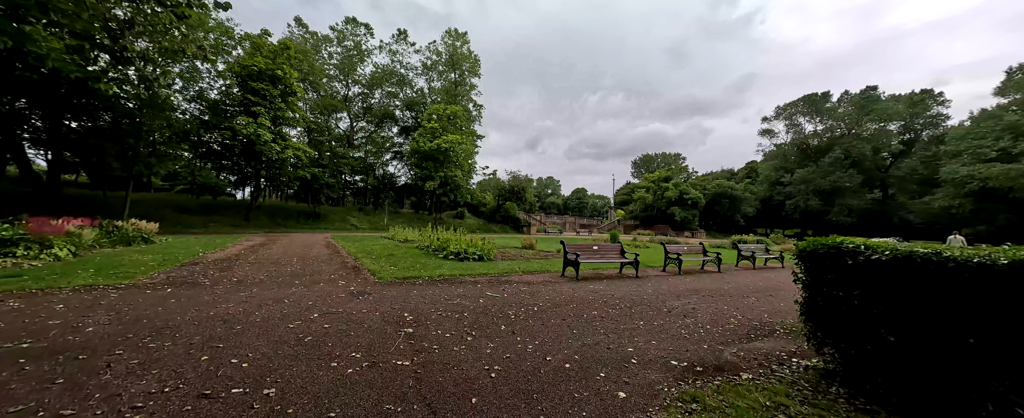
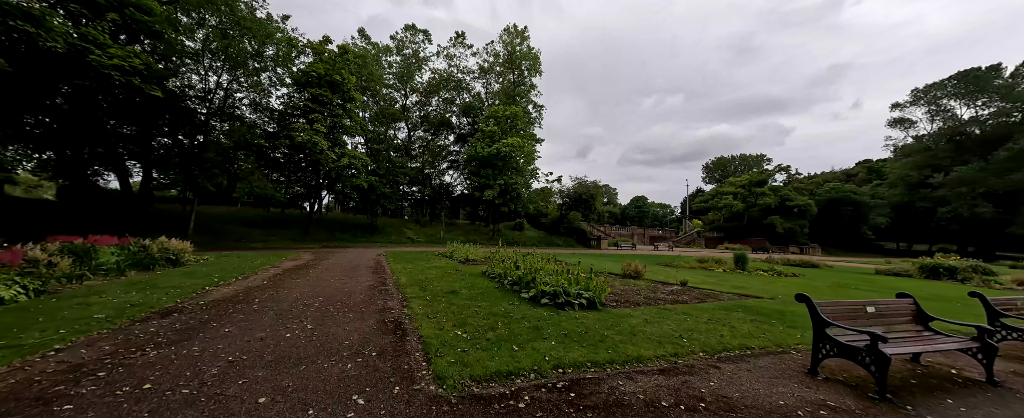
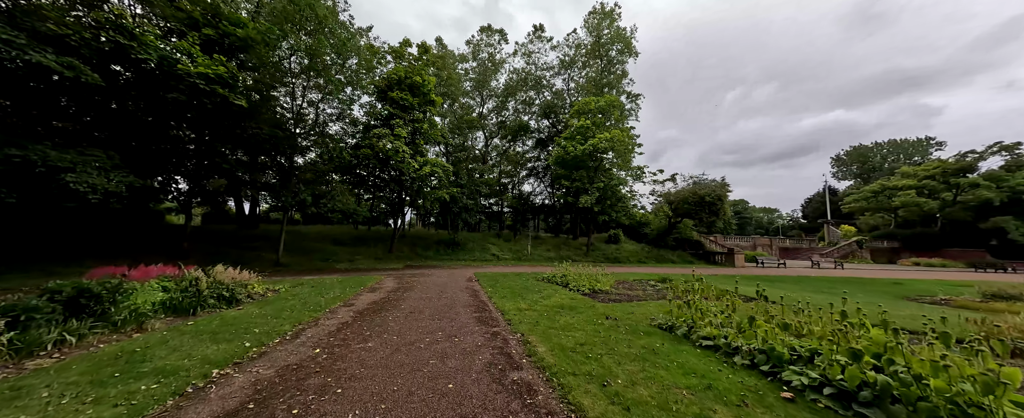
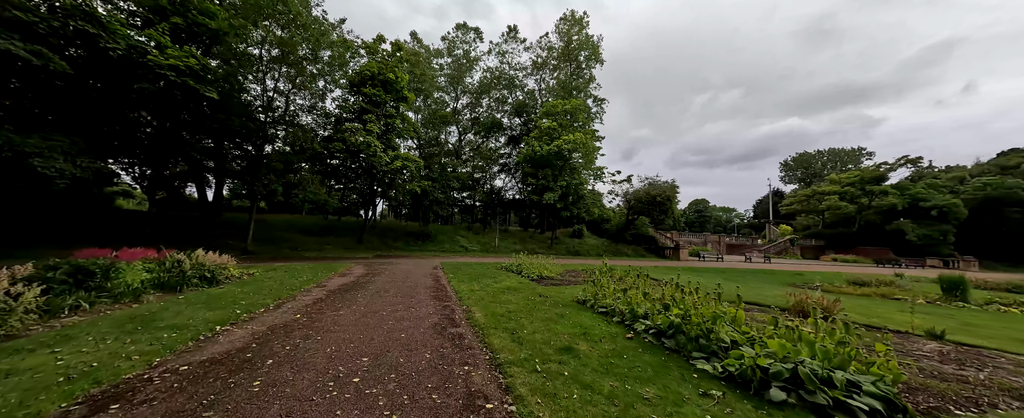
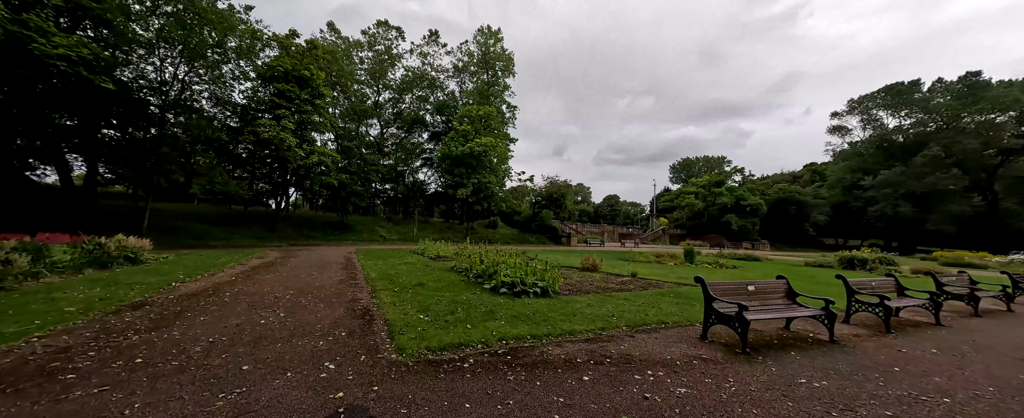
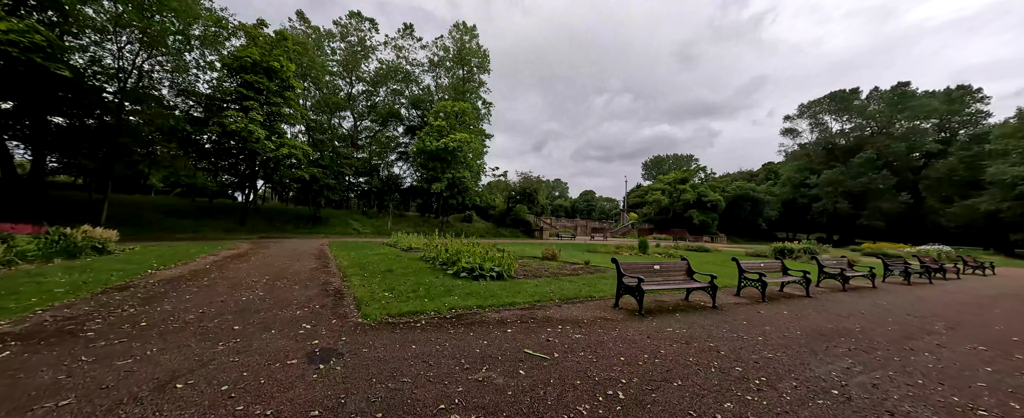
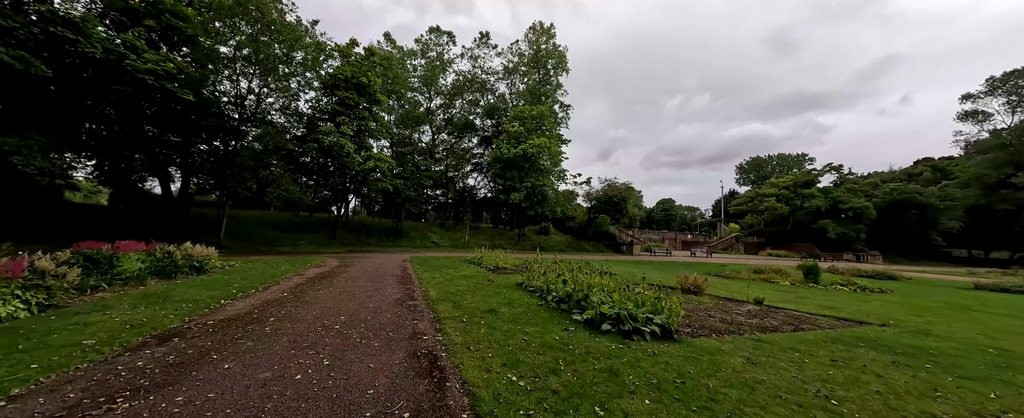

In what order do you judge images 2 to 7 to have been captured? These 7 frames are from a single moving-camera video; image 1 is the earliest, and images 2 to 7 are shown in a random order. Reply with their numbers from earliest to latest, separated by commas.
6, 5, 2, 7, 4, 3
